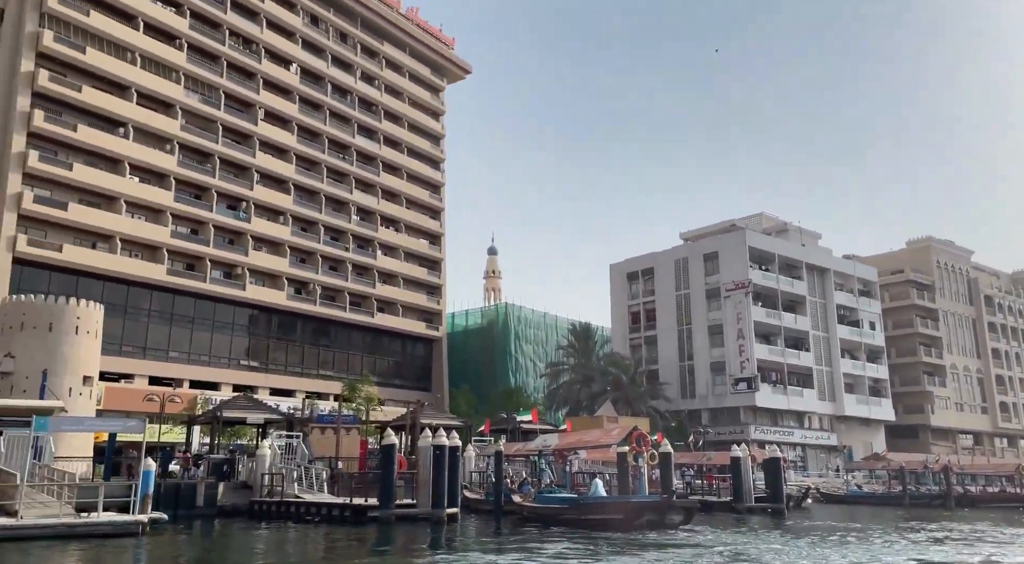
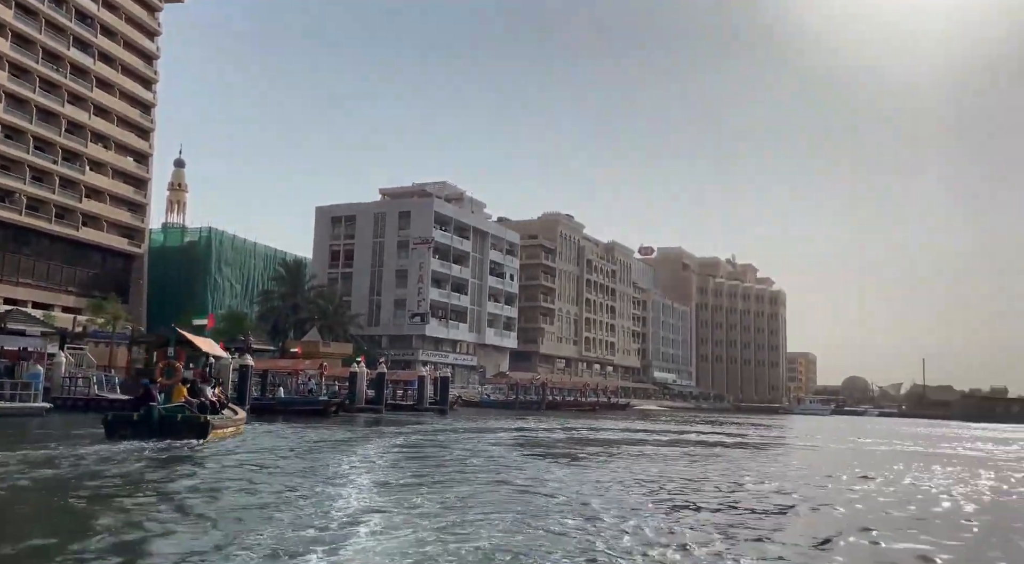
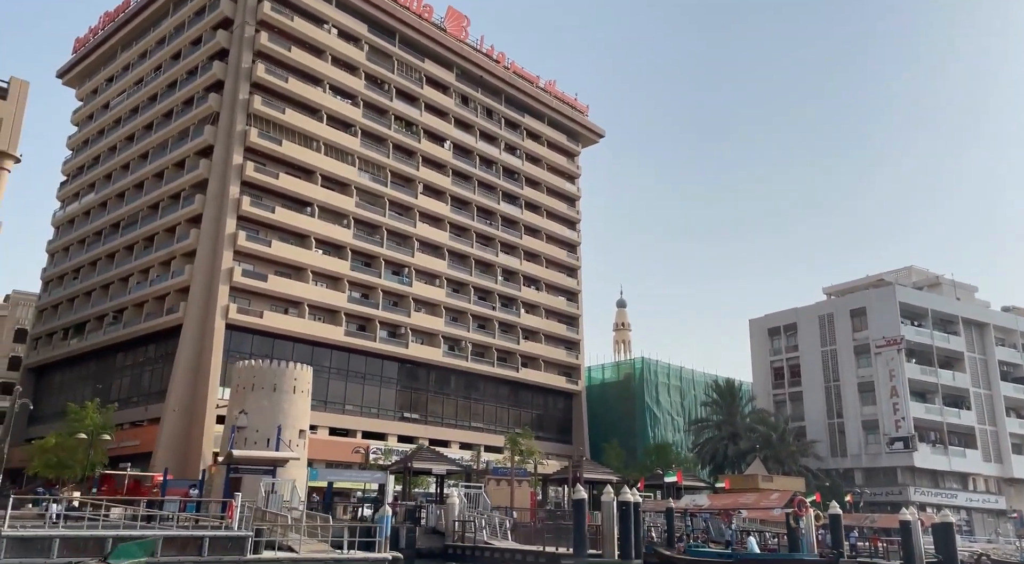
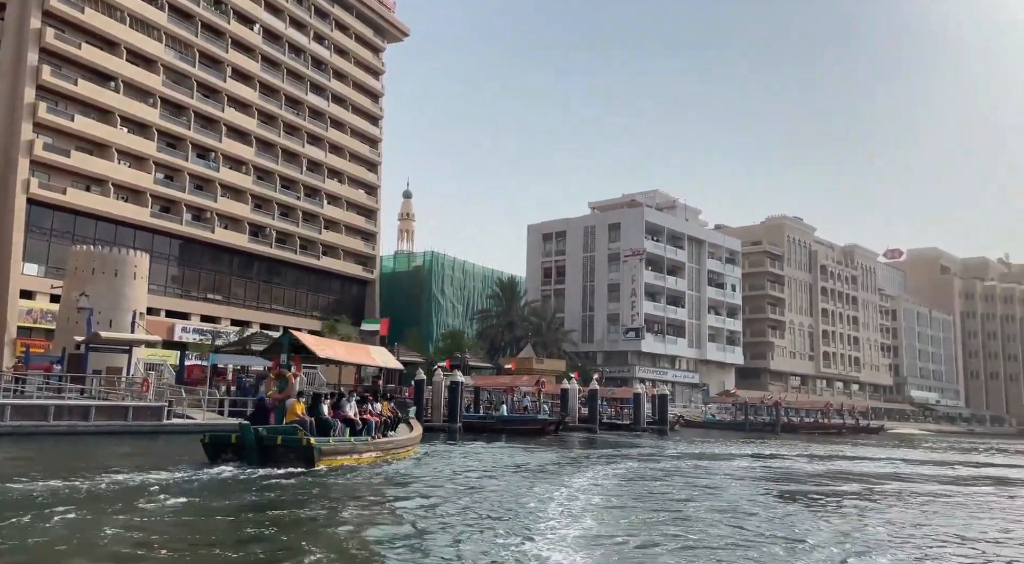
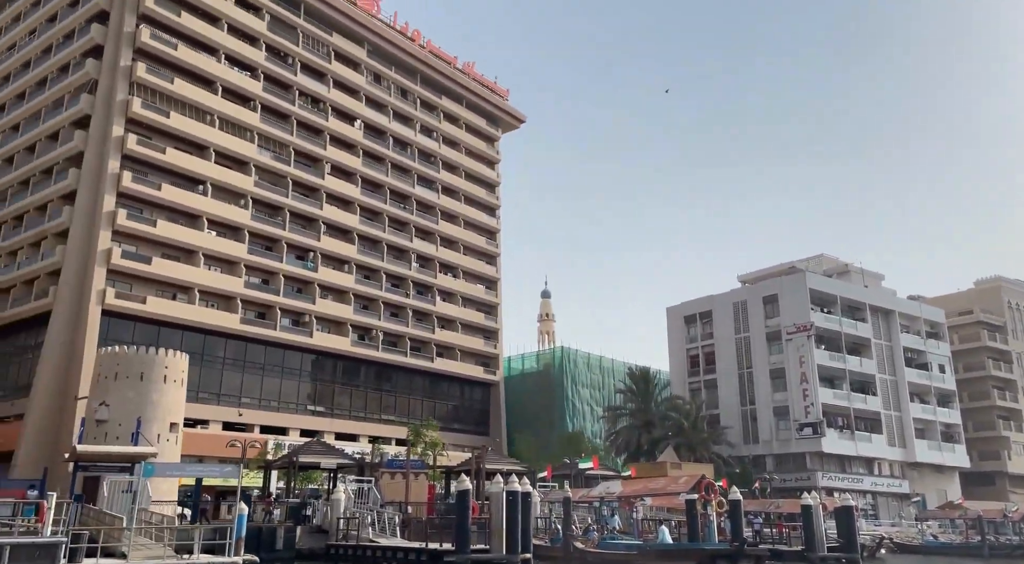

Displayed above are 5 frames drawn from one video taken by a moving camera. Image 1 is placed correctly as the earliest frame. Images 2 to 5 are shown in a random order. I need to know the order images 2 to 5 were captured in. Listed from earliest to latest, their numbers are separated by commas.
5, 3, 4, 2
